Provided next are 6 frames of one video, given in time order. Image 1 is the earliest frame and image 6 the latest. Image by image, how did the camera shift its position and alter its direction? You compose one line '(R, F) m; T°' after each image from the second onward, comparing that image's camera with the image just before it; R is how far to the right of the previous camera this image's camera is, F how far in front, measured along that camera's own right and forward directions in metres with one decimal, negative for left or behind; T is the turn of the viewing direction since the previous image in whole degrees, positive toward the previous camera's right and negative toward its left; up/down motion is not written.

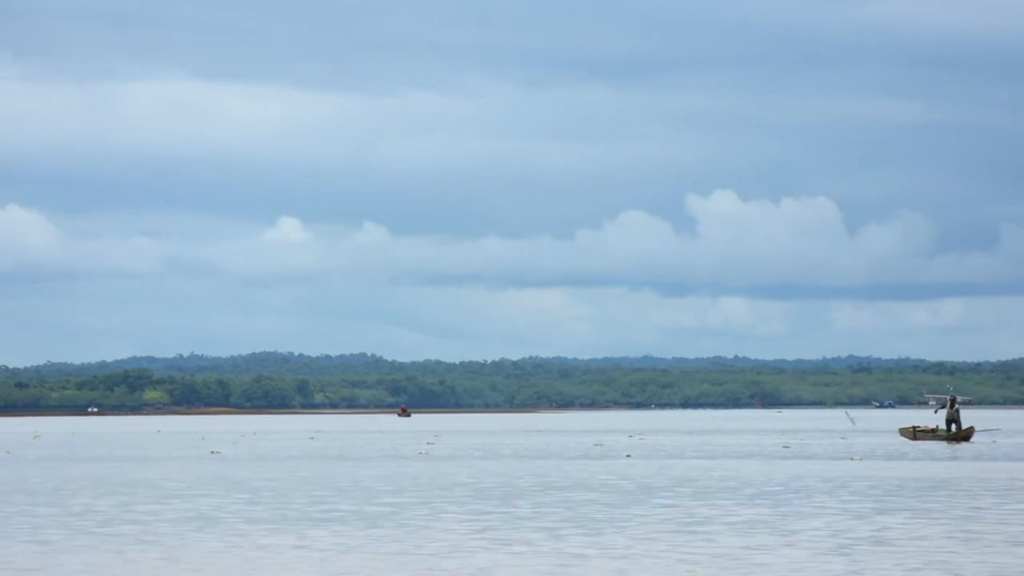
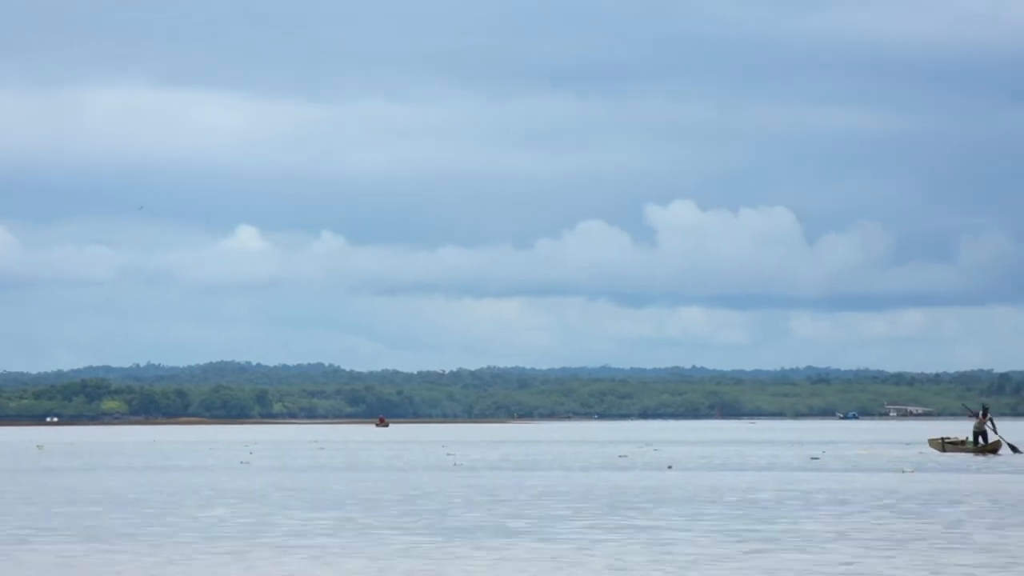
(+0.3, +1.5) m; +1°
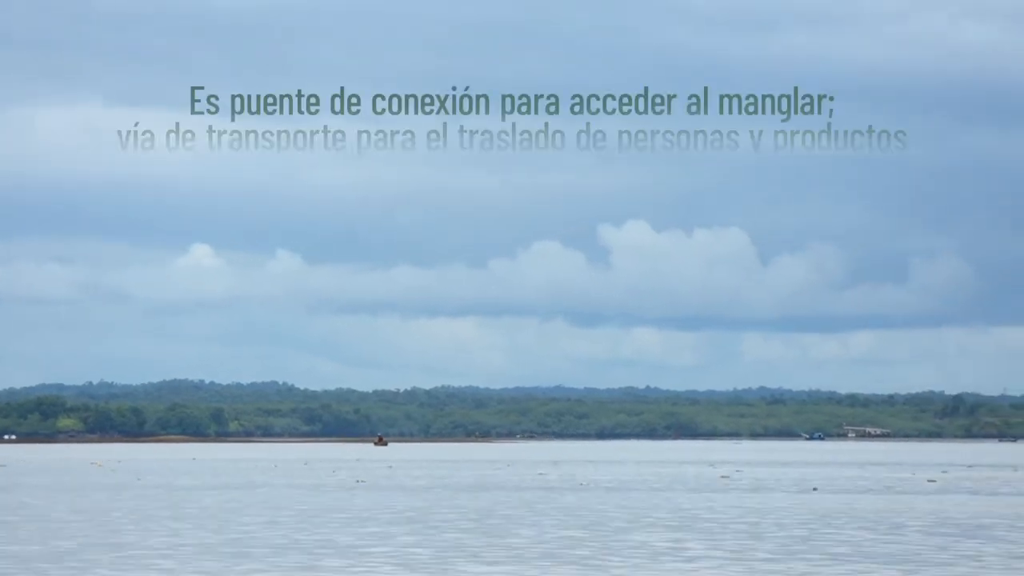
(-1.1, +0.3) m; +2°
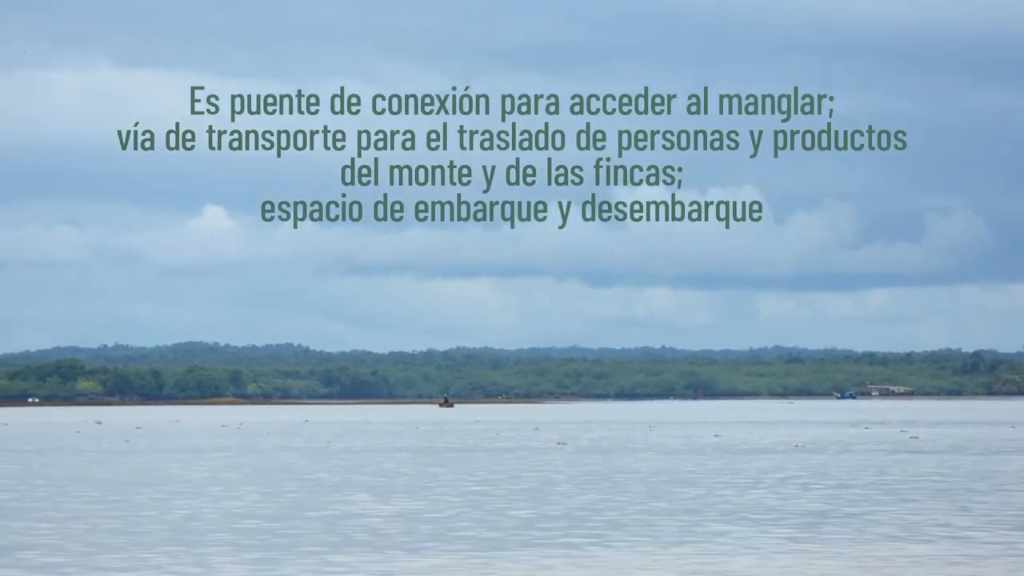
(-1.8, +2.6) m; 0°
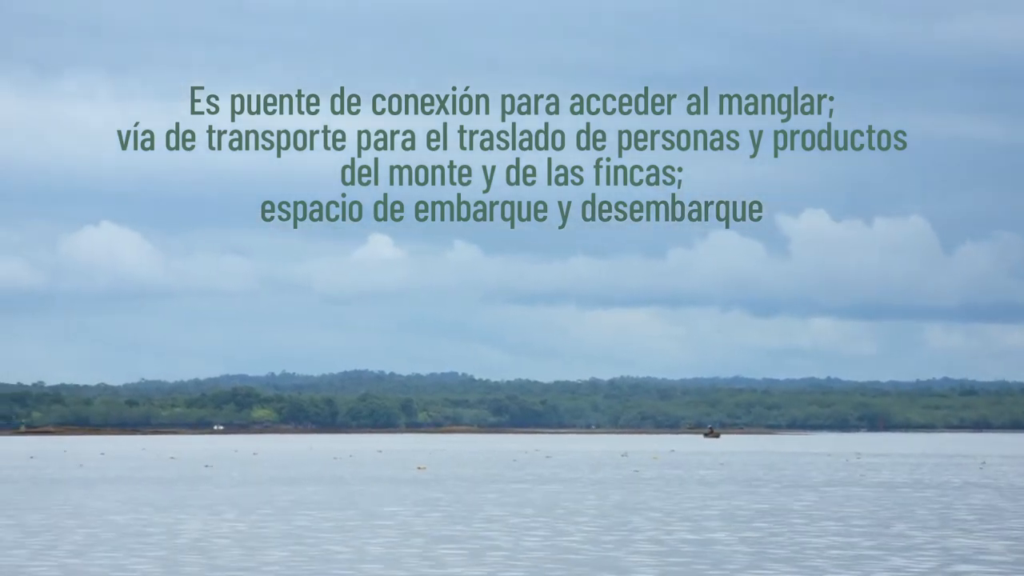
(-3.8, +2.7) m; -5°
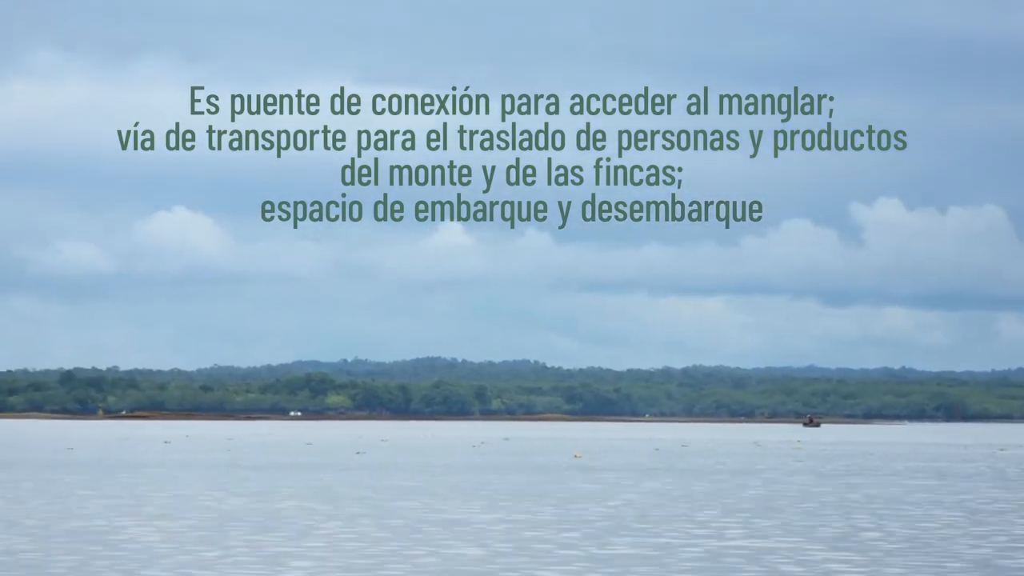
(-1.2, +1.7) m; -2°
